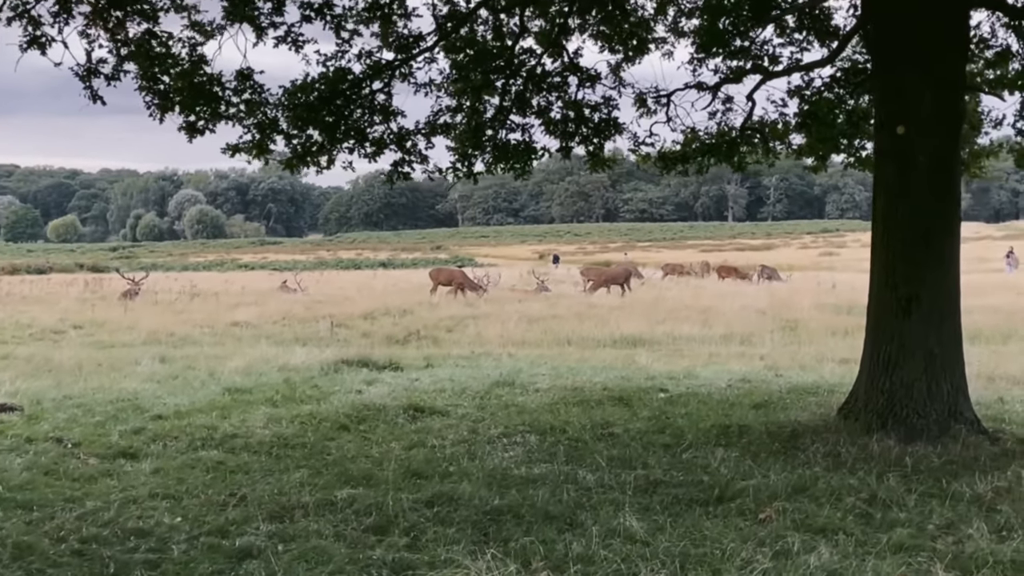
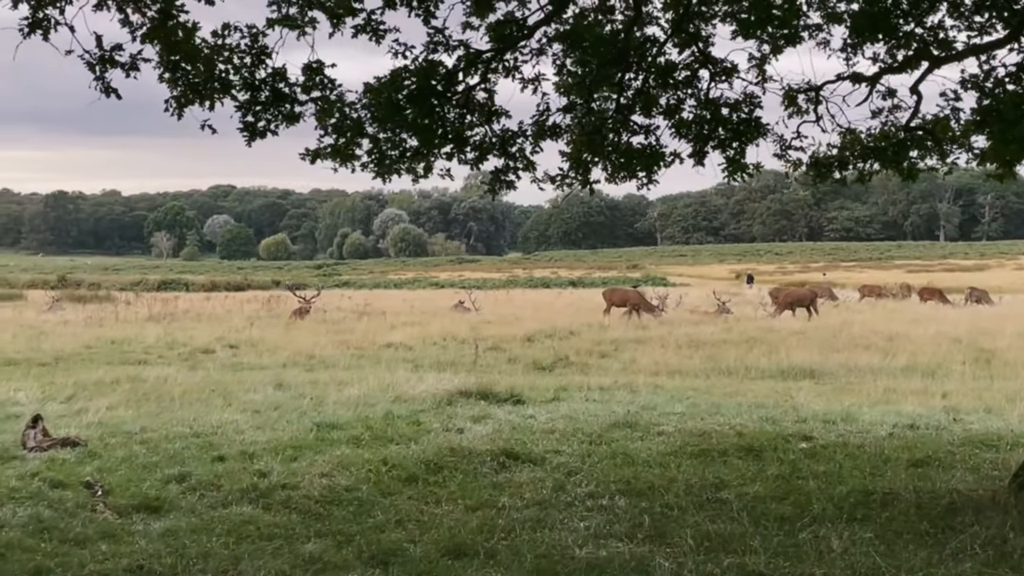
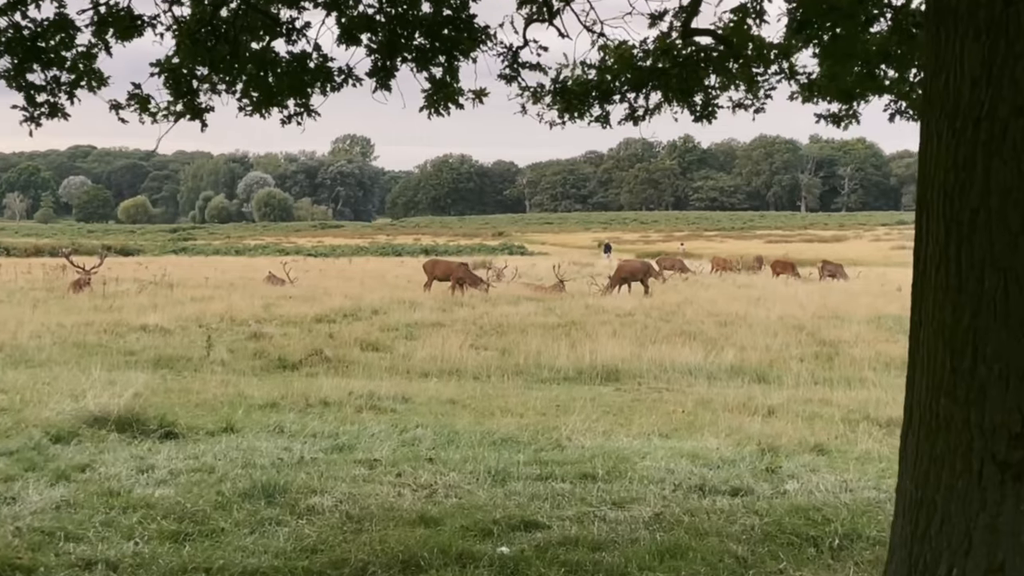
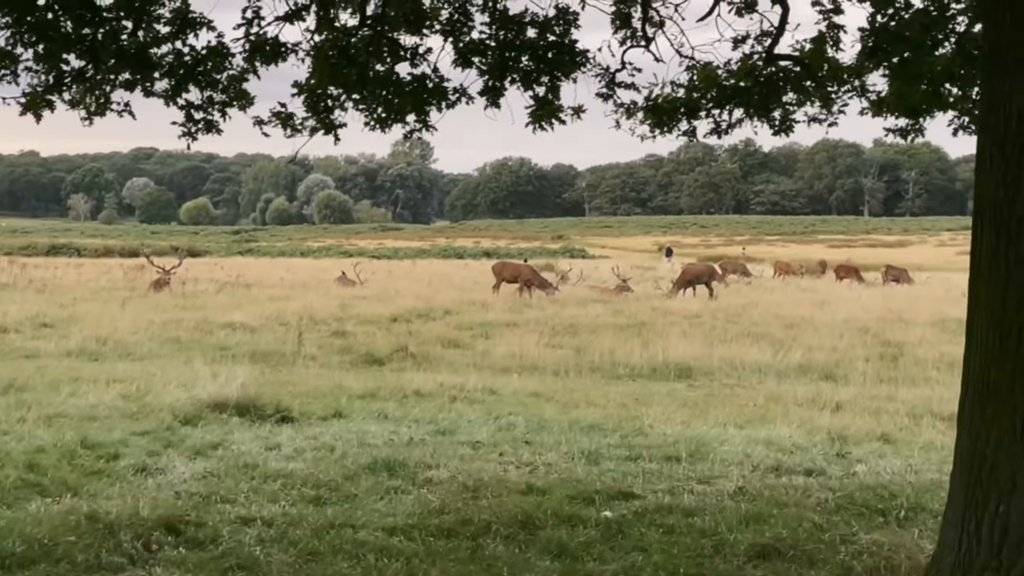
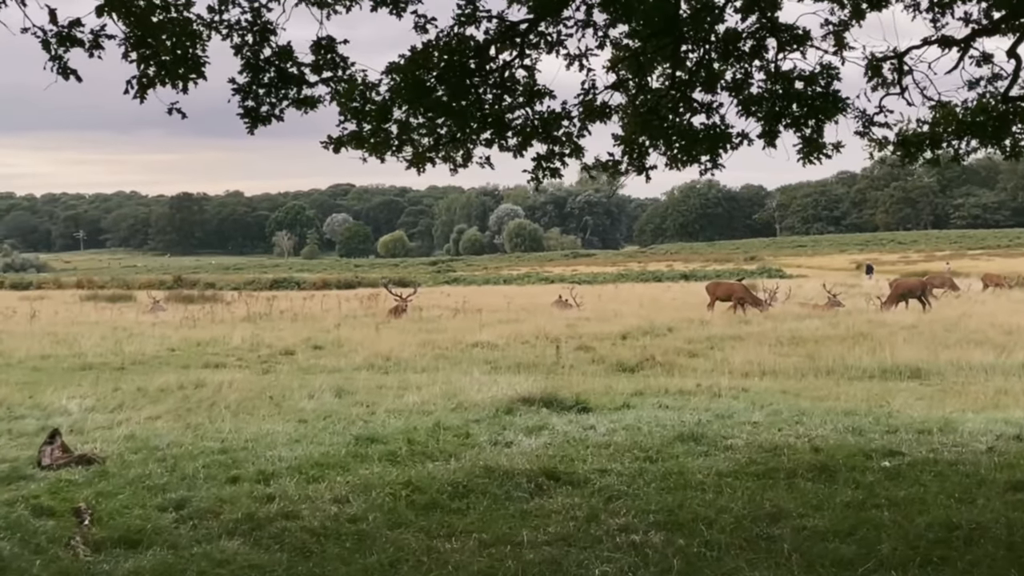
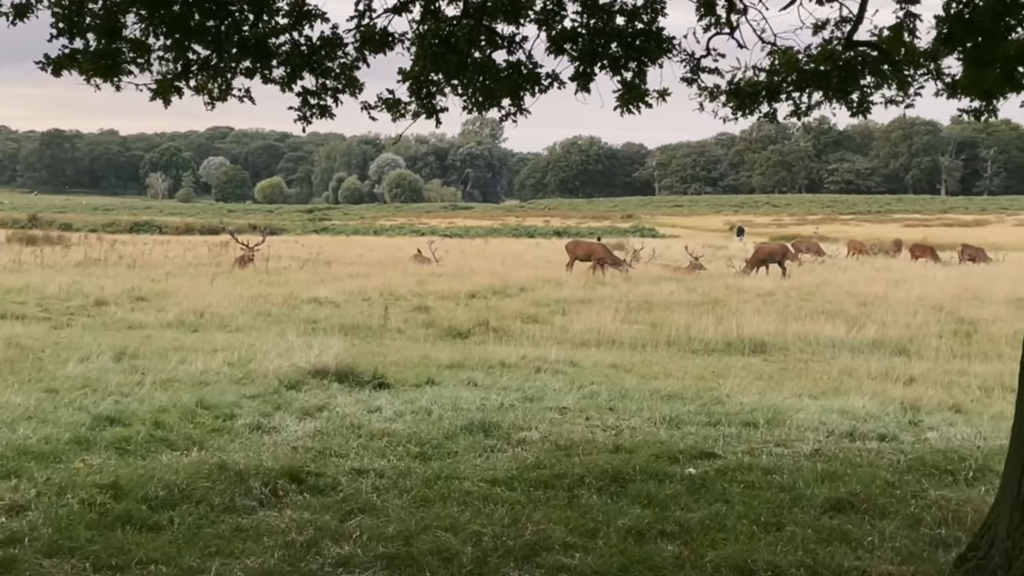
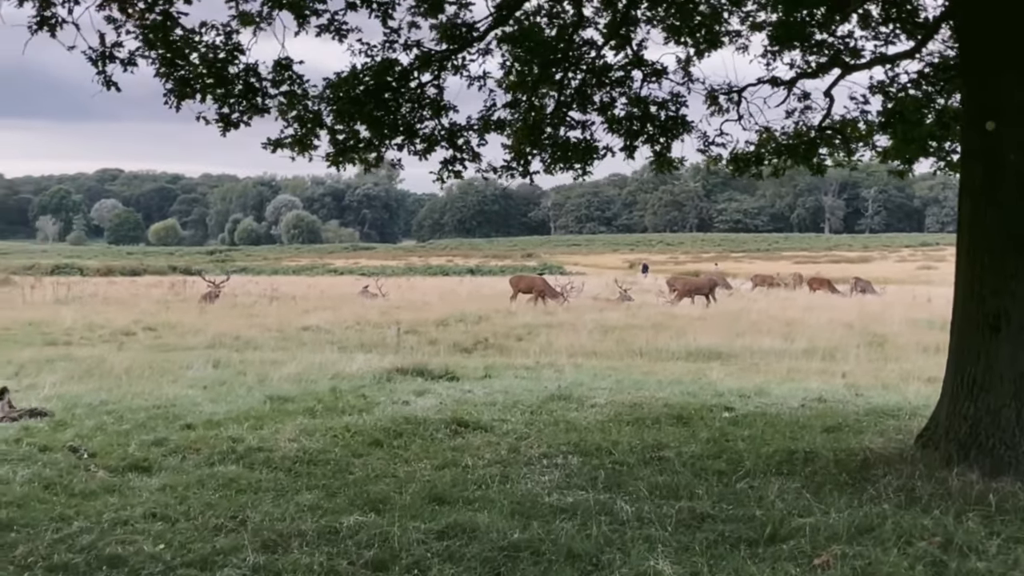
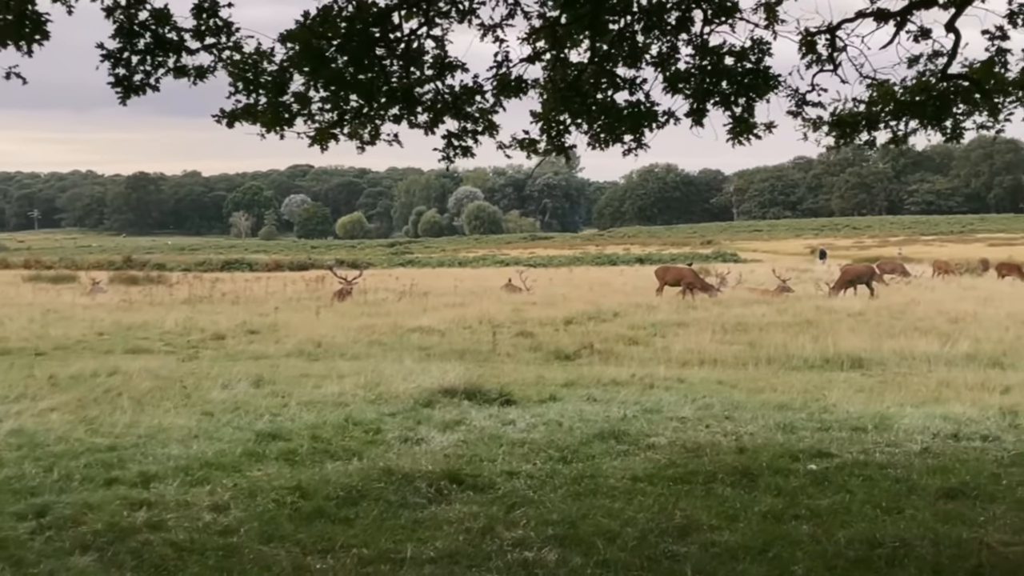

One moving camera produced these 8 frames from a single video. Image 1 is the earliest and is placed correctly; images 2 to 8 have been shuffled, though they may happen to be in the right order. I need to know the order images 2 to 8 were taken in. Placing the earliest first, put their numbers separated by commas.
7, 2, 5, 8, 6, 4, 3
